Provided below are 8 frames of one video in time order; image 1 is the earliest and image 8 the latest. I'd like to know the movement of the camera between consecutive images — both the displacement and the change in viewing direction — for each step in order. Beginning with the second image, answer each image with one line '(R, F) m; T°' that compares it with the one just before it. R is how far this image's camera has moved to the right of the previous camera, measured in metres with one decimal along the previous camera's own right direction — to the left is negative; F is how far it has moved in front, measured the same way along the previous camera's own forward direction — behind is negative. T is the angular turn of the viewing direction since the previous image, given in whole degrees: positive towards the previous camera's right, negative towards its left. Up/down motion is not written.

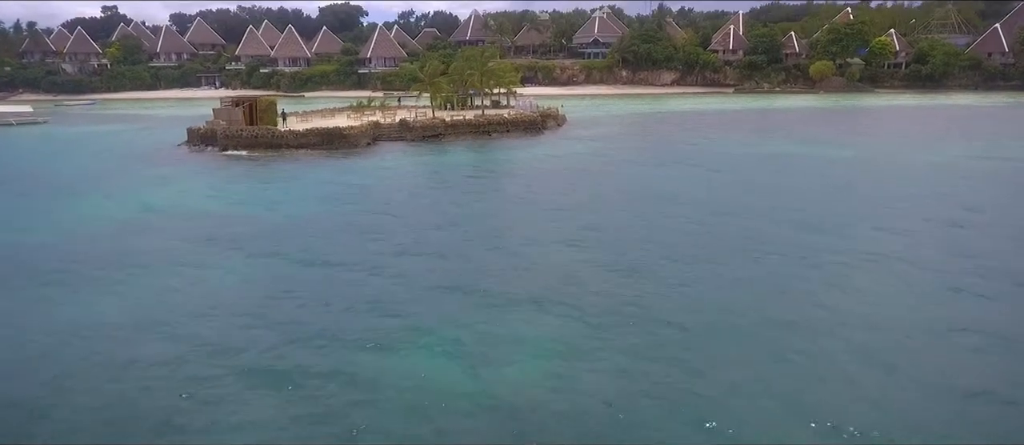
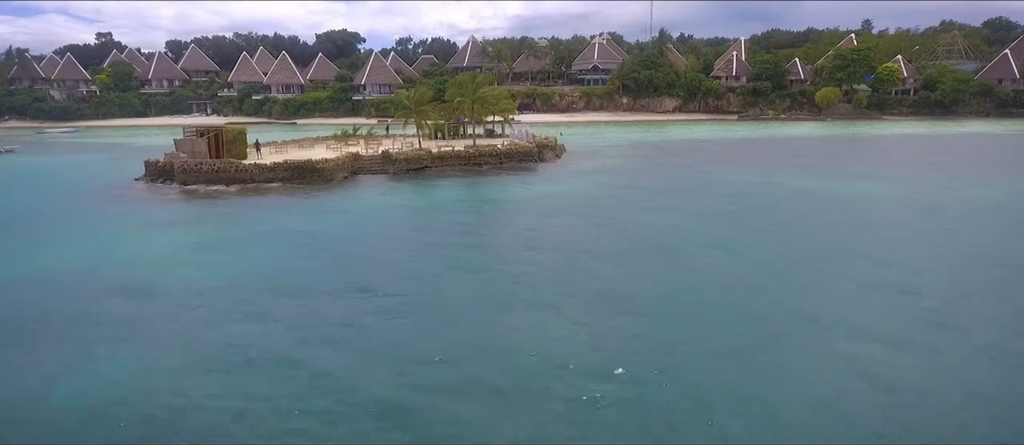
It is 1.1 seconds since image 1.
(+0.2, +2.2) m; 0°
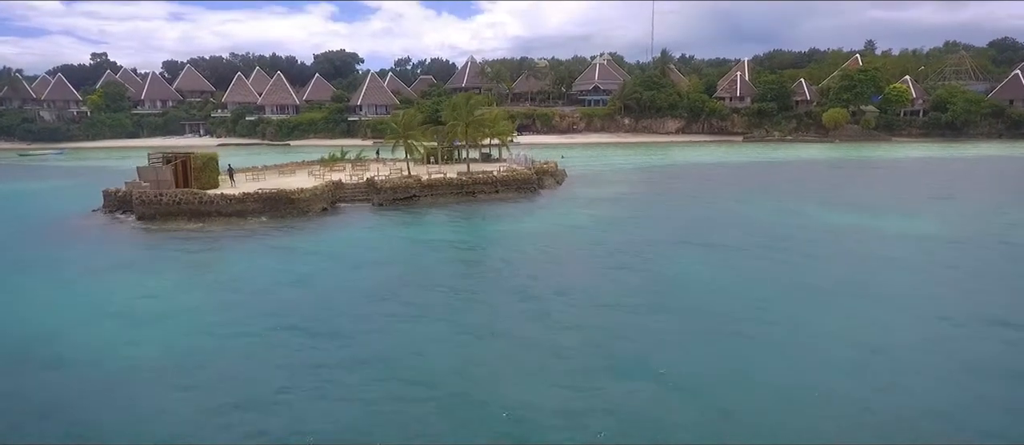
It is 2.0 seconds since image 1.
(+0.1, +1.9) m; 0°
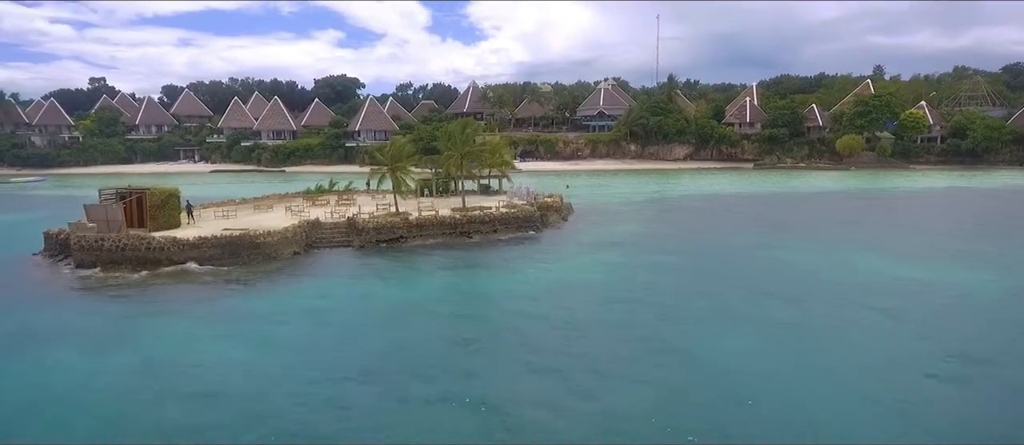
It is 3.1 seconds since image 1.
(+0.1, +2.3) m; 0°
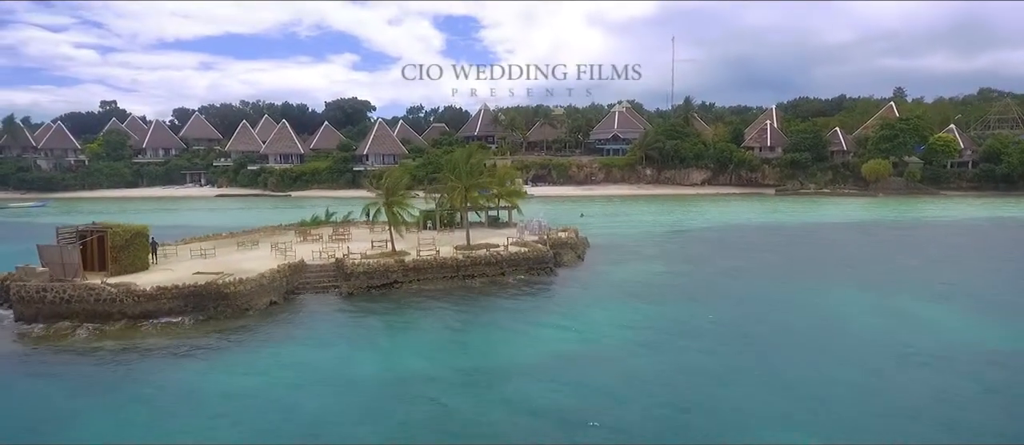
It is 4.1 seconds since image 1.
(+0.1, +2.0) m; -1°
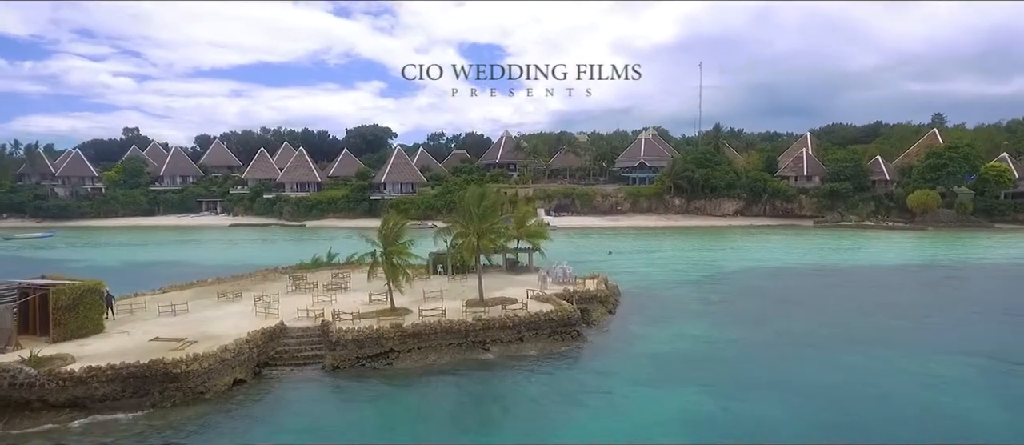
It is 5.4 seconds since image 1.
(0.0, +2.5) m; -2°
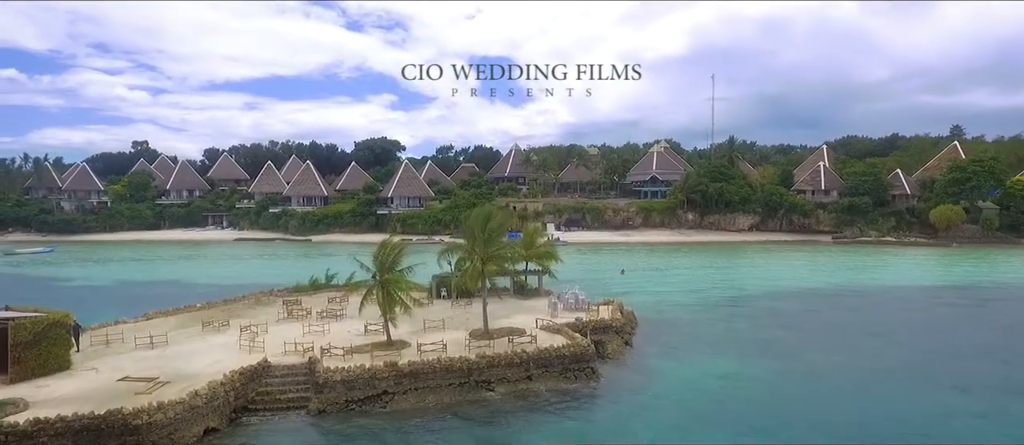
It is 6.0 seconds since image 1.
(0.0, +1.2) m; -1°
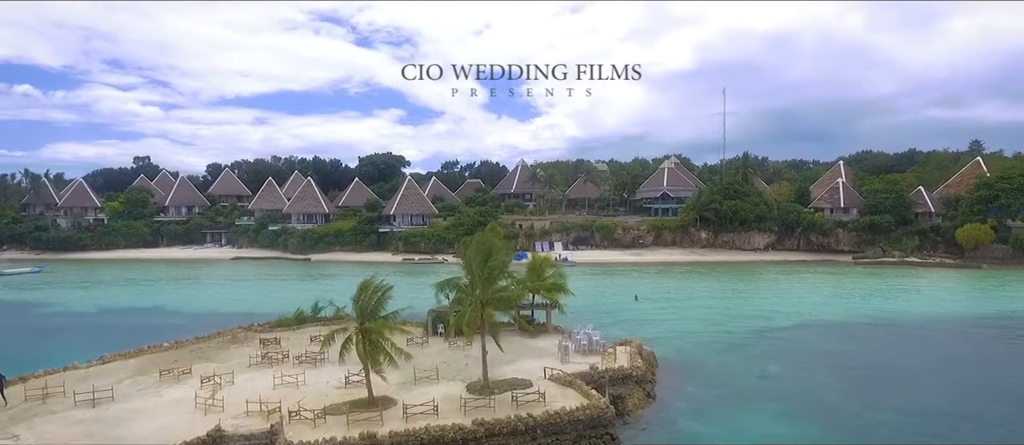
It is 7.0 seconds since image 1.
(0.0, +2.0) m; -1°
